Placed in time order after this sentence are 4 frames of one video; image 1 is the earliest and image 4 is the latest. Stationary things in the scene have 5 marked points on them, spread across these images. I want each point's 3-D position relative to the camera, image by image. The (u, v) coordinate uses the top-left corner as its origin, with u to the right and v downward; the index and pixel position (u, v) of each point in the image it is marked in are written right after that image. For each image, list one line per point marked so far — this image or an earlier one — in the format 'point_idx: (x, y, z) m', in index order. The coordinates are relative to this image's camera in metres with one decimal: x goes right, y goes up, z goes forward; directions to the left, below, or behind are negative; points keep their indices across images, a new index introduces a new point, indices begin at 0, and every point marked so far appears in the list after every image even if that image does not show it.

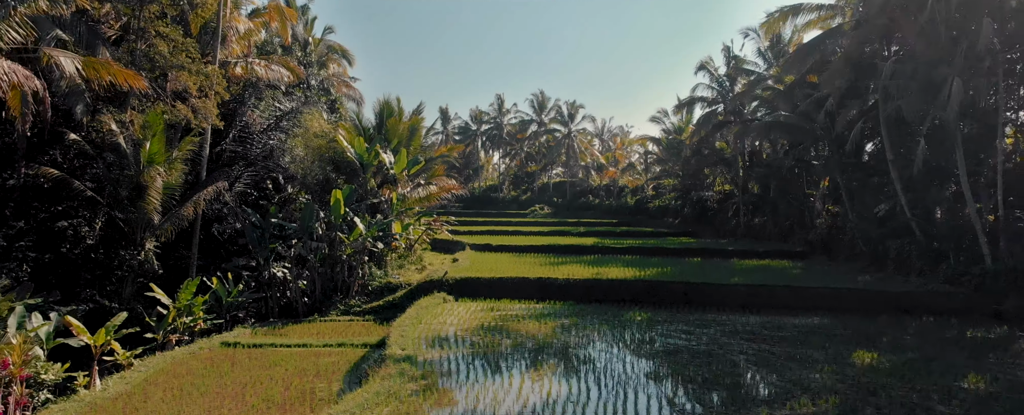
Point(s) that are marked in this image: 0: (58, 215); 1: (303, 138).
0: (-8.5, -0.1, +10.3) m
1: (-4.8, +1.6, +12.2) m
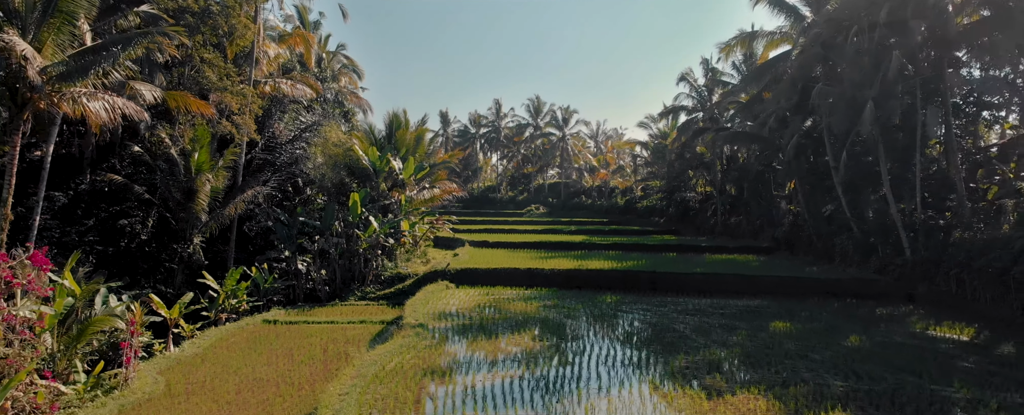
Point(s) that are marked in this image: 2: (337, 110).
0: (-8.7, -0.1, +12.1) m
1: (-4.9, +1.6, +14.0) m
2: (-5.5, +3.0, +17.2) m
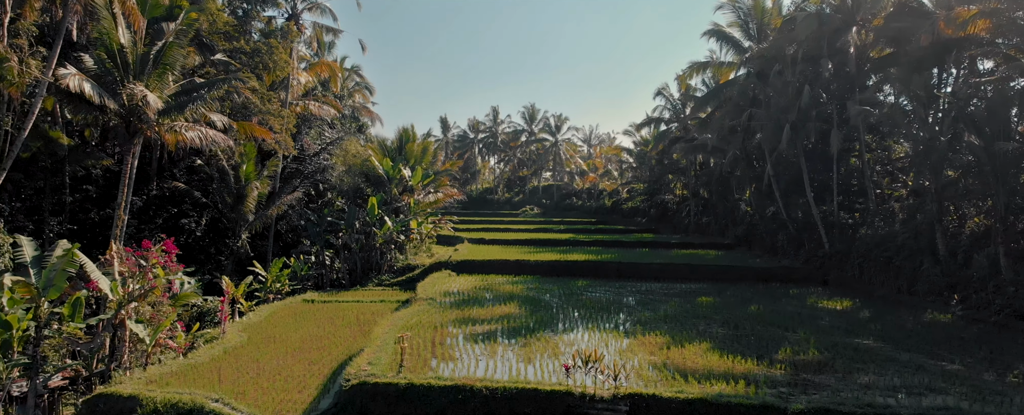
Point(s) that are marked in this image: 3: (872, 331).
0: (-8.9, -0.2, +14.7) m
1: (-5.2, +1.5, +16.6) m
2: (-5.7, +2.9, +19.8) m
3: (+5.6, -1.9, +8.5) m
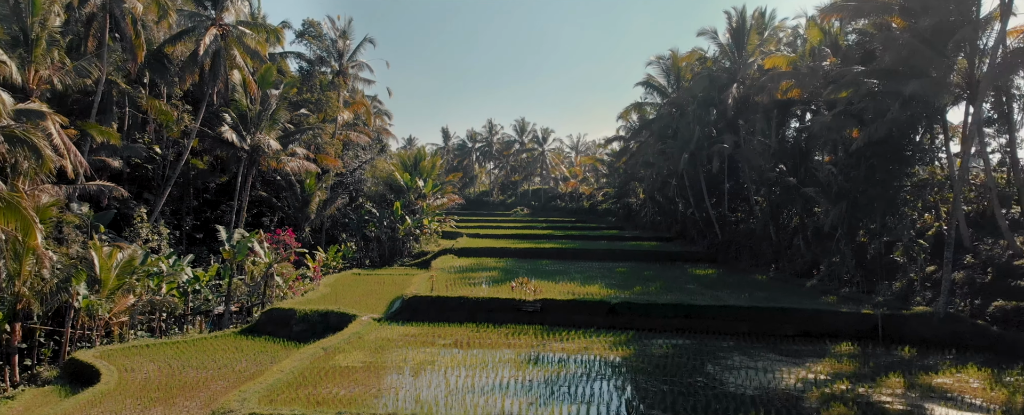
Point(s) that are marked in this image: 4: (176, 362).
0: (-9.5, -0.3, +20.7) m
1: (-5.7, +1.4, +22.6) m
2: (-6.3, +2.8, +25.8) m
3: (+5.1, -2.0, +14.5) m
4: (-6.3, -2.9, +10.4) m
